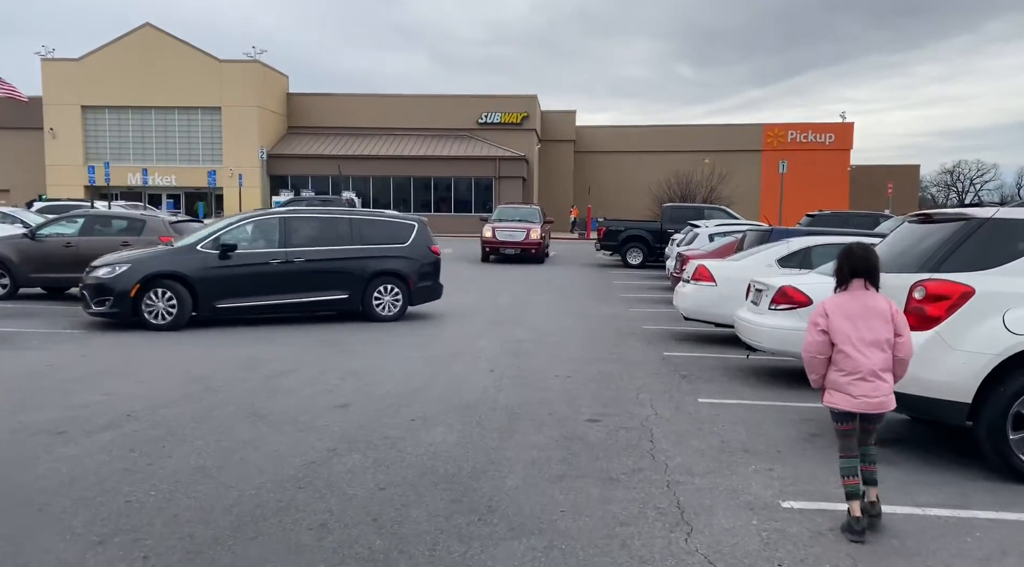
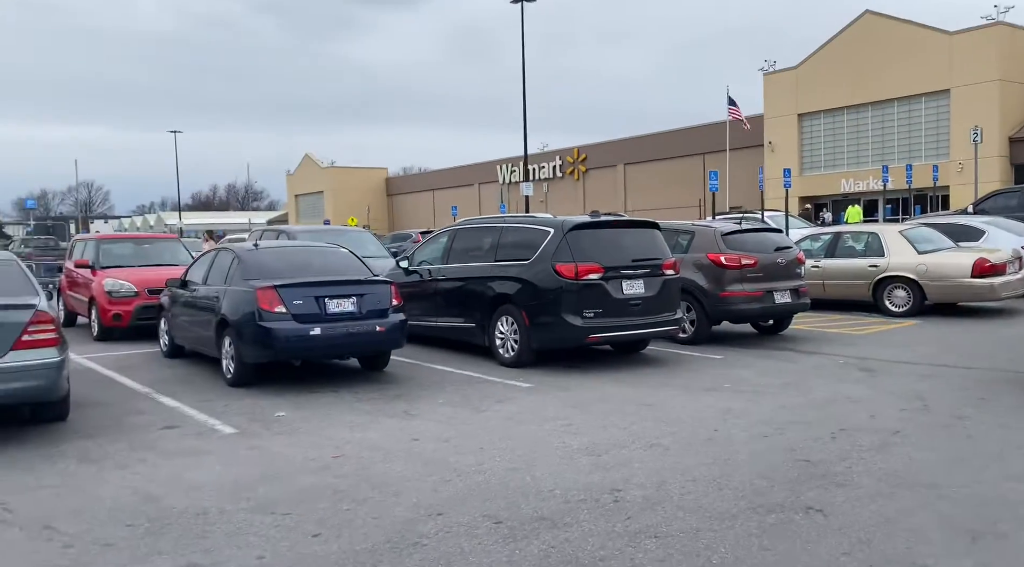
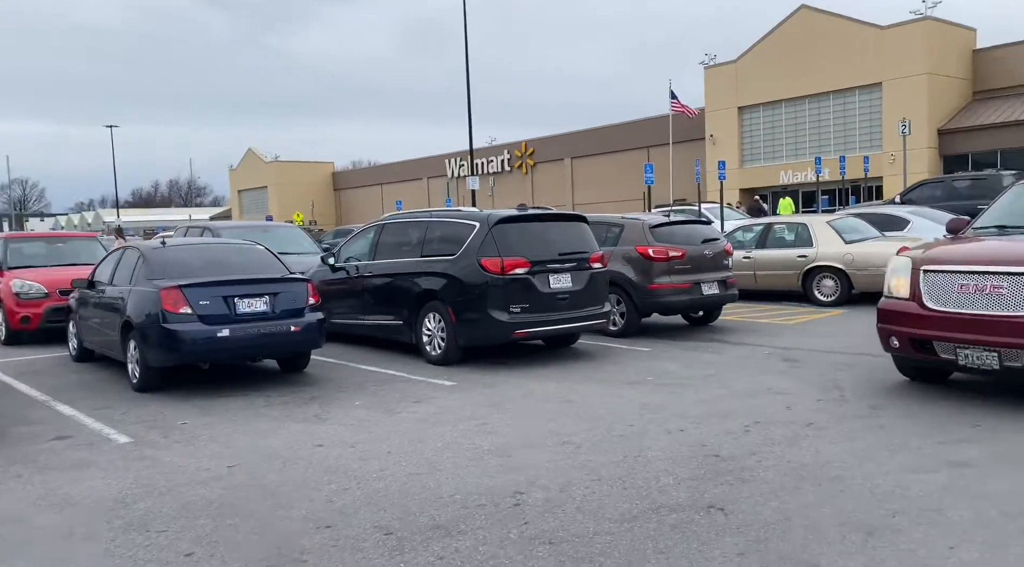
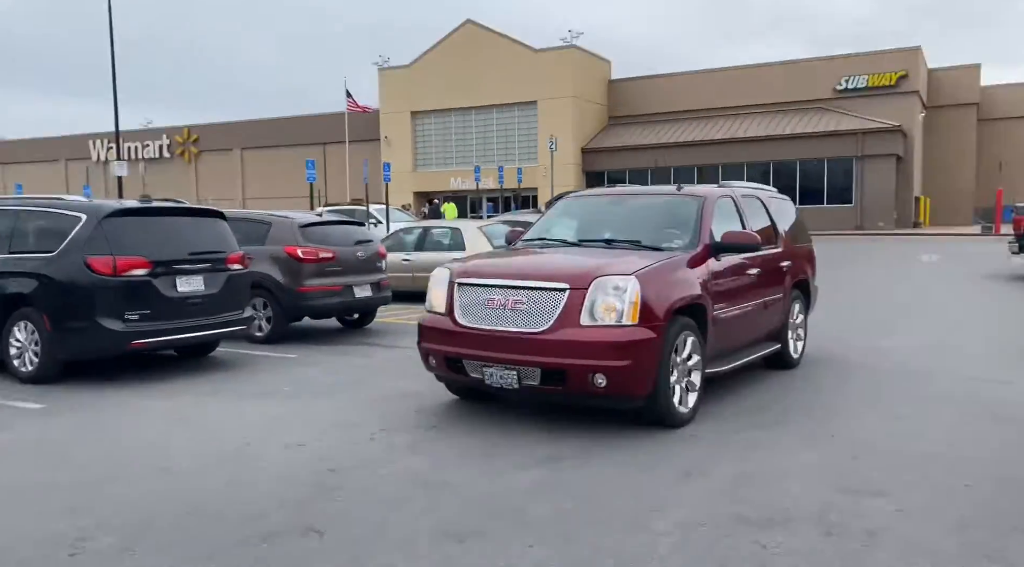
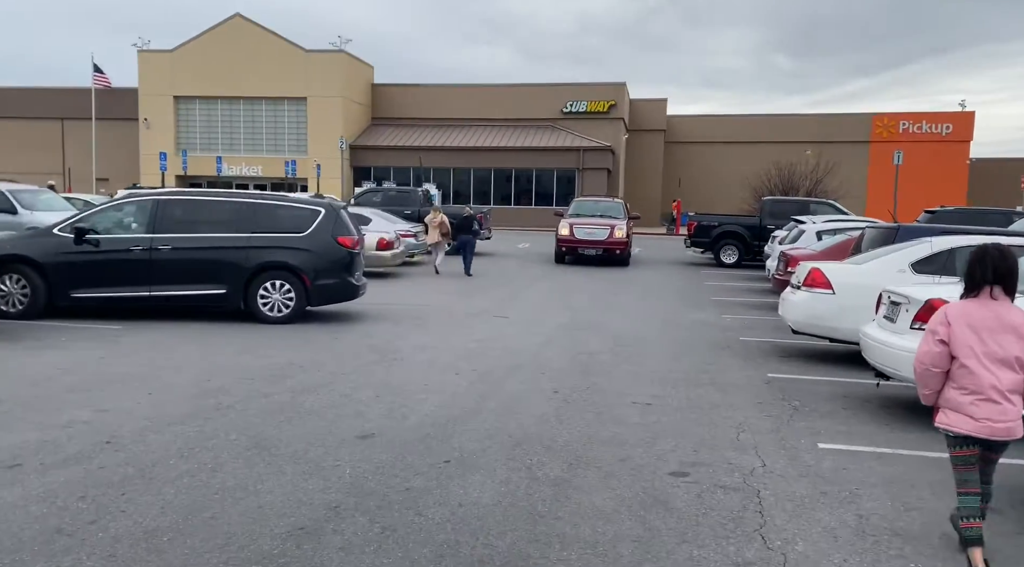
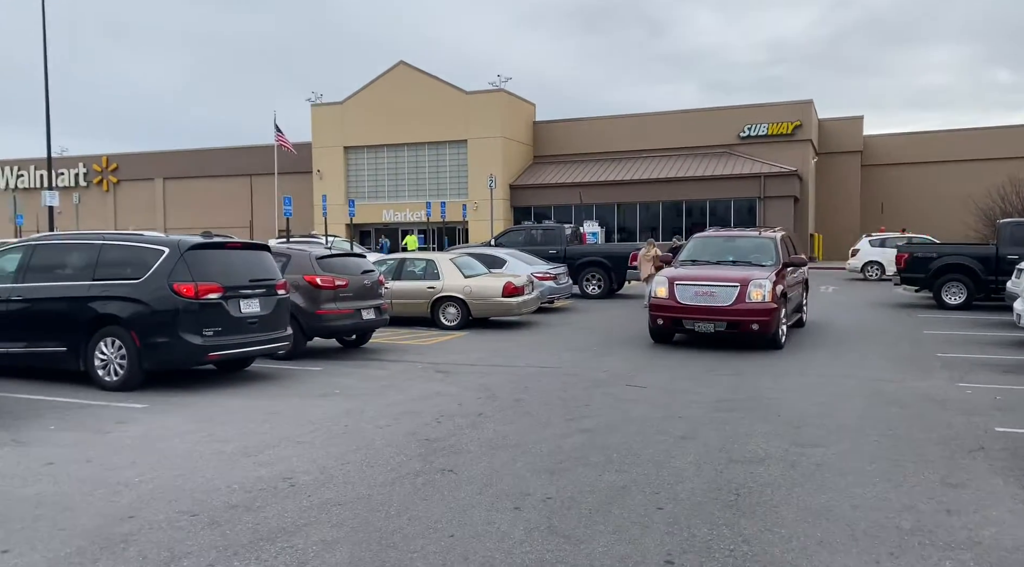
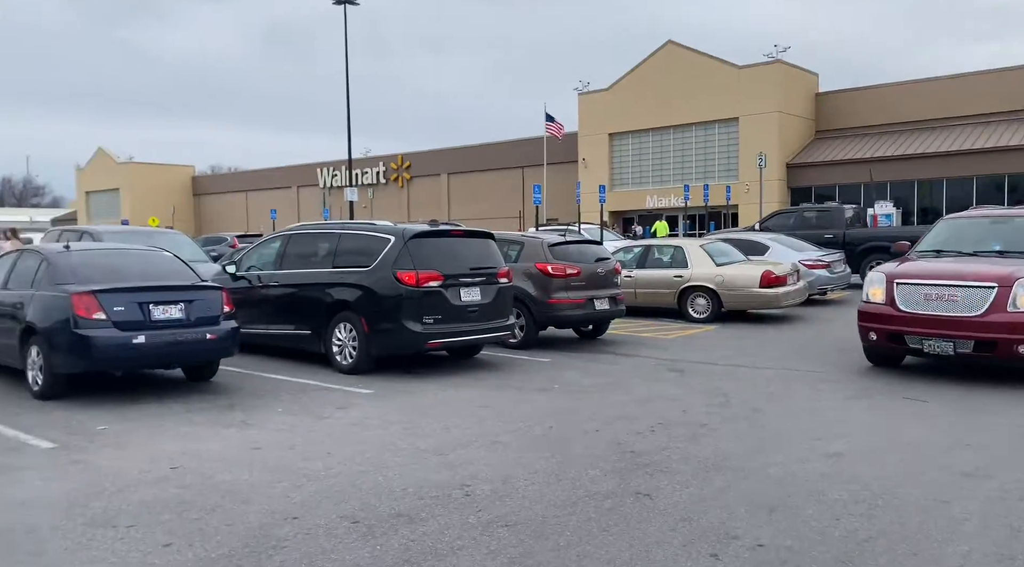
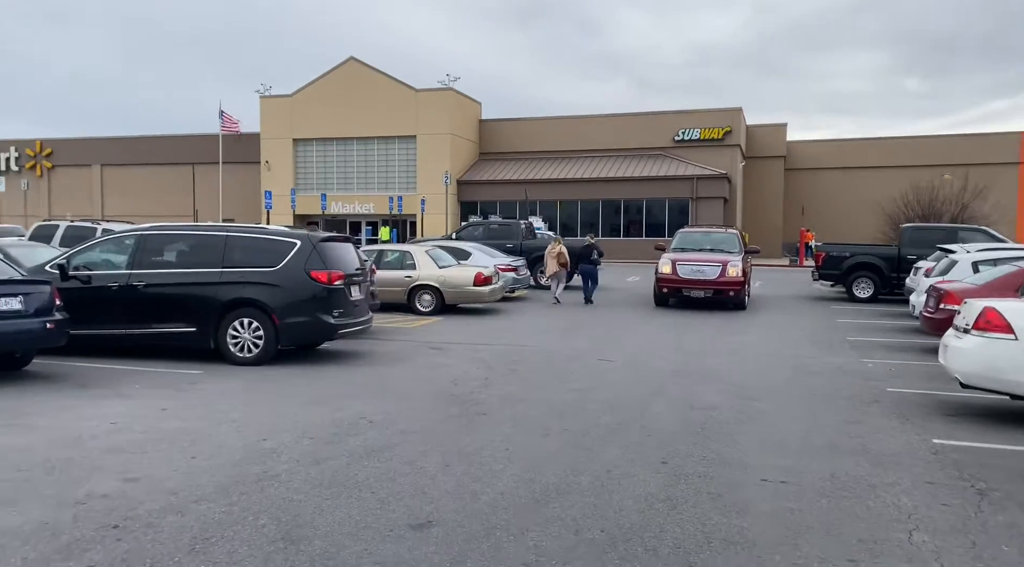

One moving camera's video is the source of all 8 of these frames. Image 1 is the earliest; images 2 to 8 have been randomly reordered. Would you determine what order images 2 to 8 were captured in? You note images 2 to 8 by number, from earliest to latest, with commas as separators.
5, 8, 6, 7, 2, 3, 4
